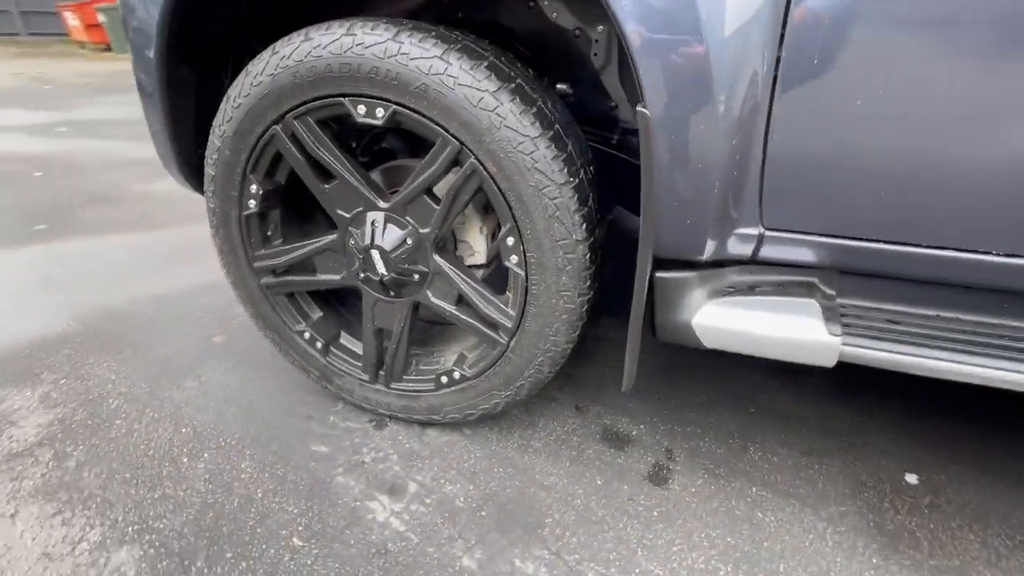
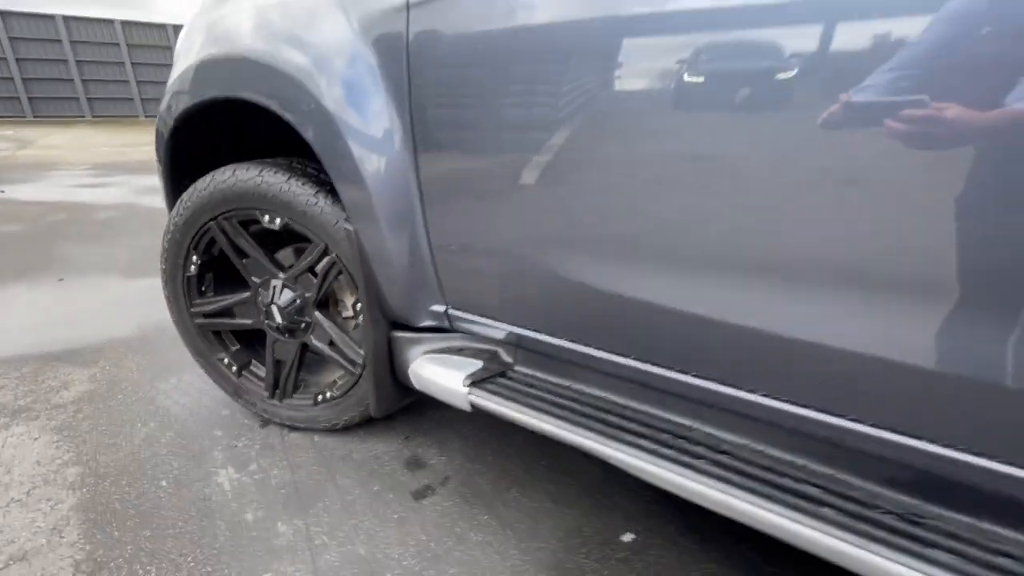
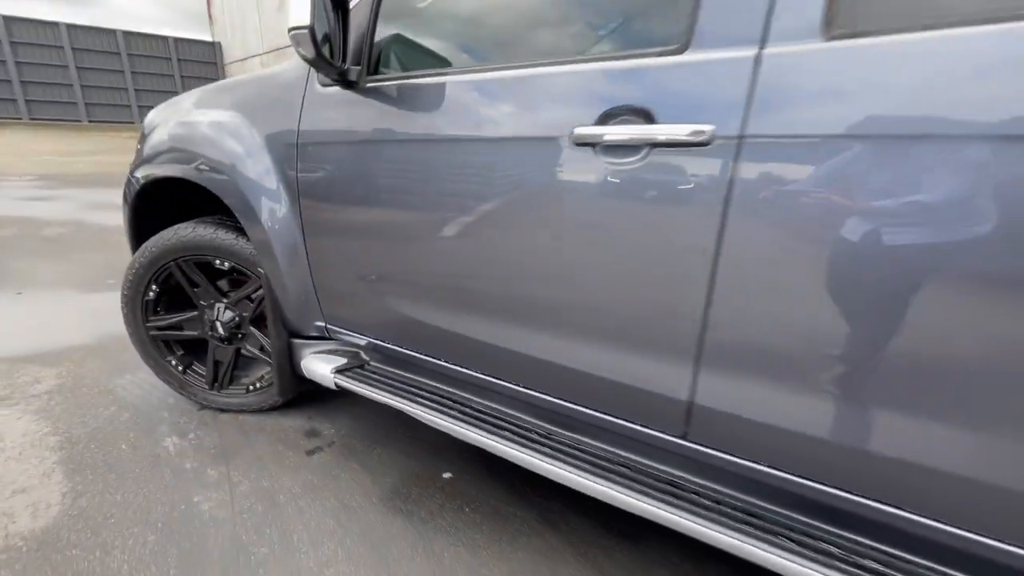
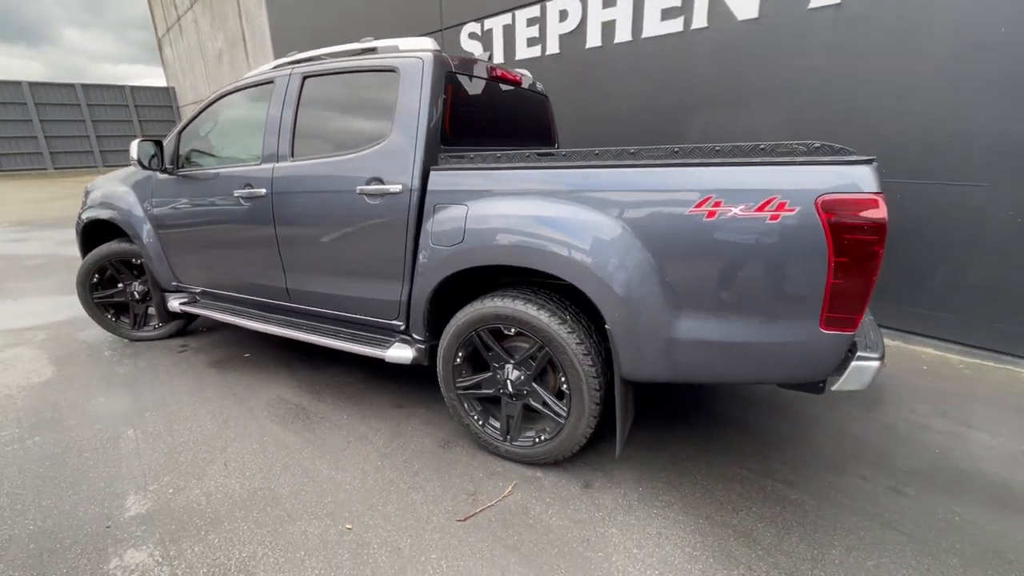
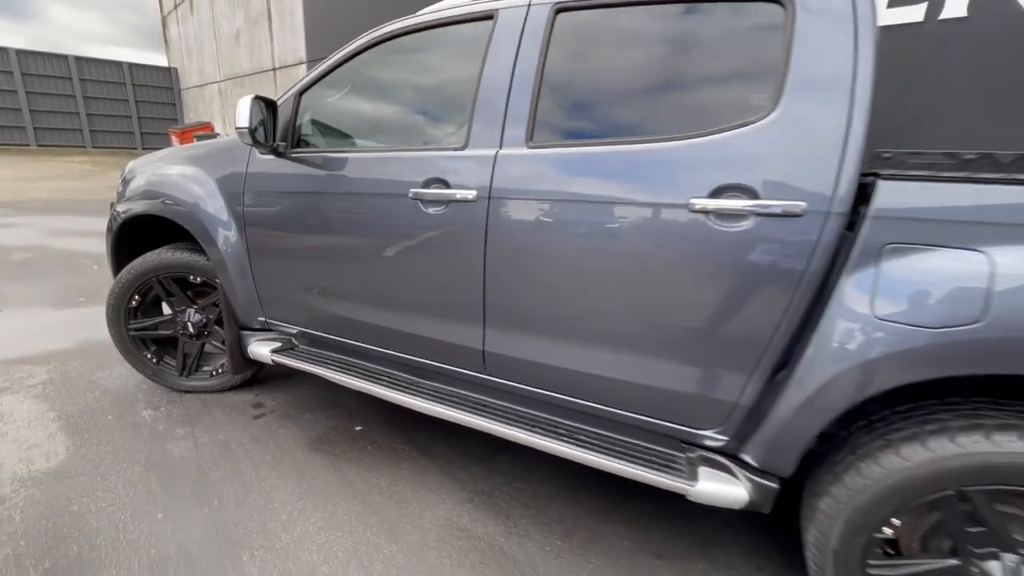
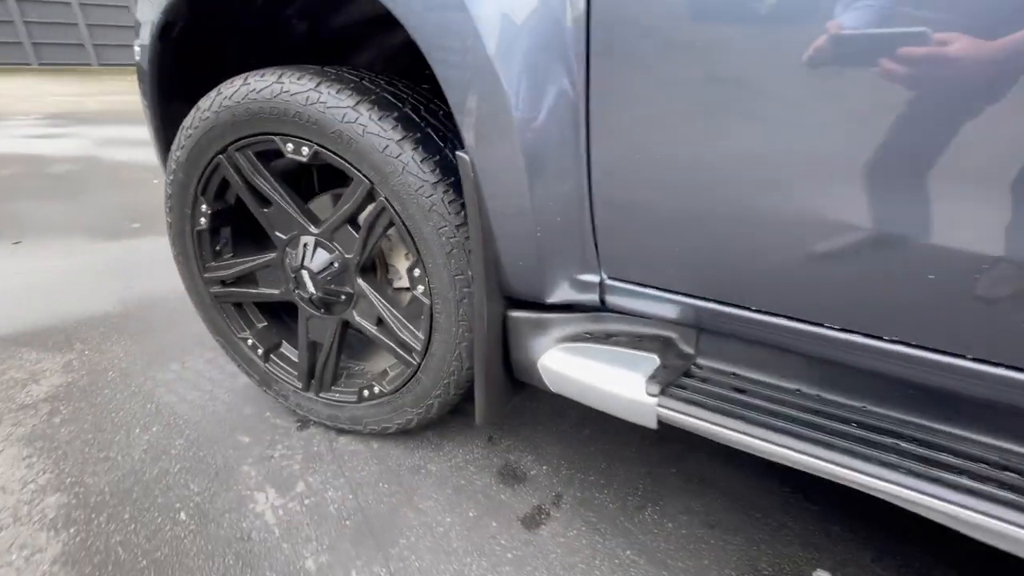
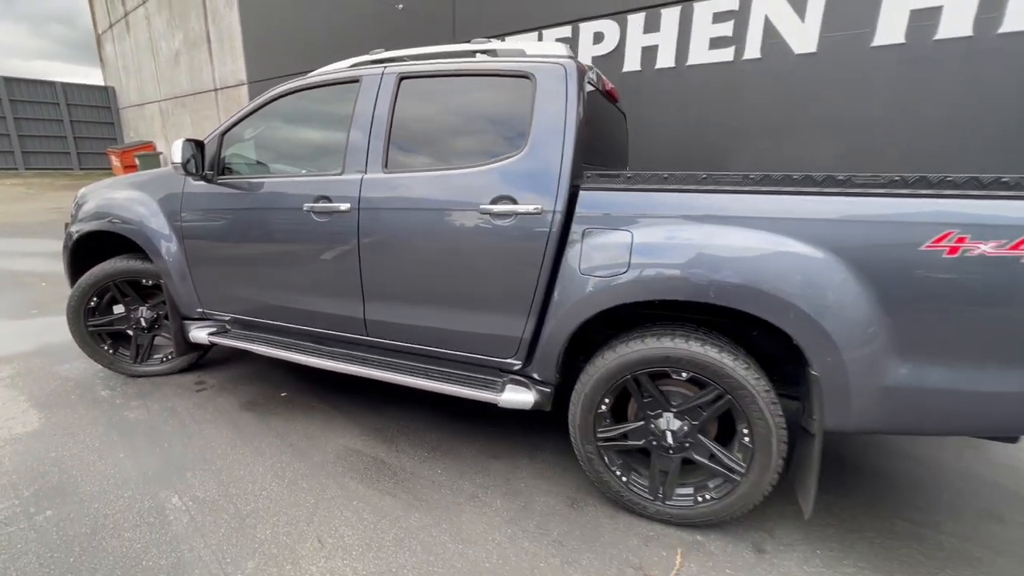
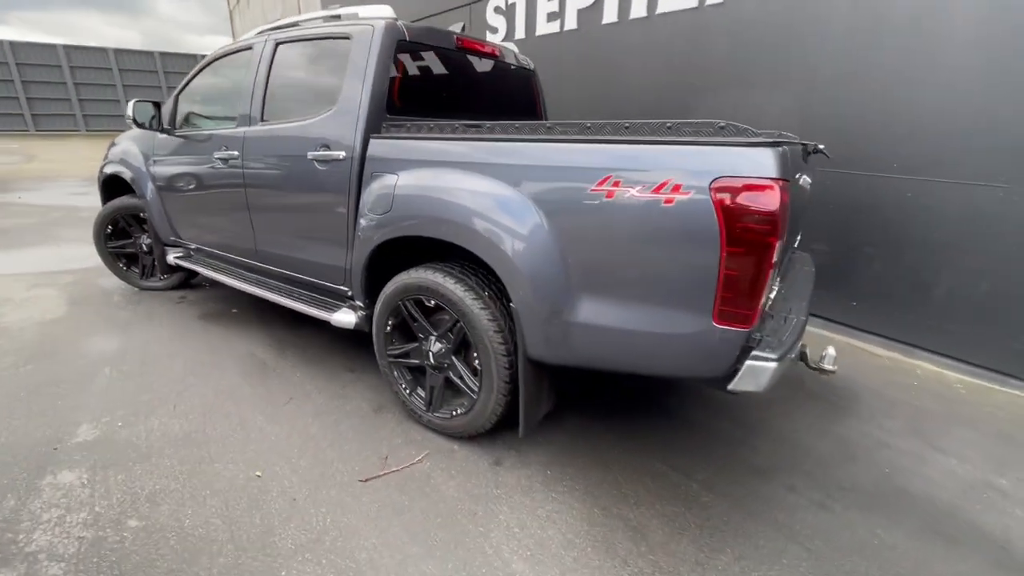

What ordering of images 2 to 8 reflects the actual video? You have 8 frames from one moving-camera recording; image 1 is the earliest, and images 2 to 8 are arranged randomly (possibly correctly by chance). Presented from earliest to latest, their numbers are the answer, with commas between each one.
6, 2, 3, 5, 7, 4, 8
